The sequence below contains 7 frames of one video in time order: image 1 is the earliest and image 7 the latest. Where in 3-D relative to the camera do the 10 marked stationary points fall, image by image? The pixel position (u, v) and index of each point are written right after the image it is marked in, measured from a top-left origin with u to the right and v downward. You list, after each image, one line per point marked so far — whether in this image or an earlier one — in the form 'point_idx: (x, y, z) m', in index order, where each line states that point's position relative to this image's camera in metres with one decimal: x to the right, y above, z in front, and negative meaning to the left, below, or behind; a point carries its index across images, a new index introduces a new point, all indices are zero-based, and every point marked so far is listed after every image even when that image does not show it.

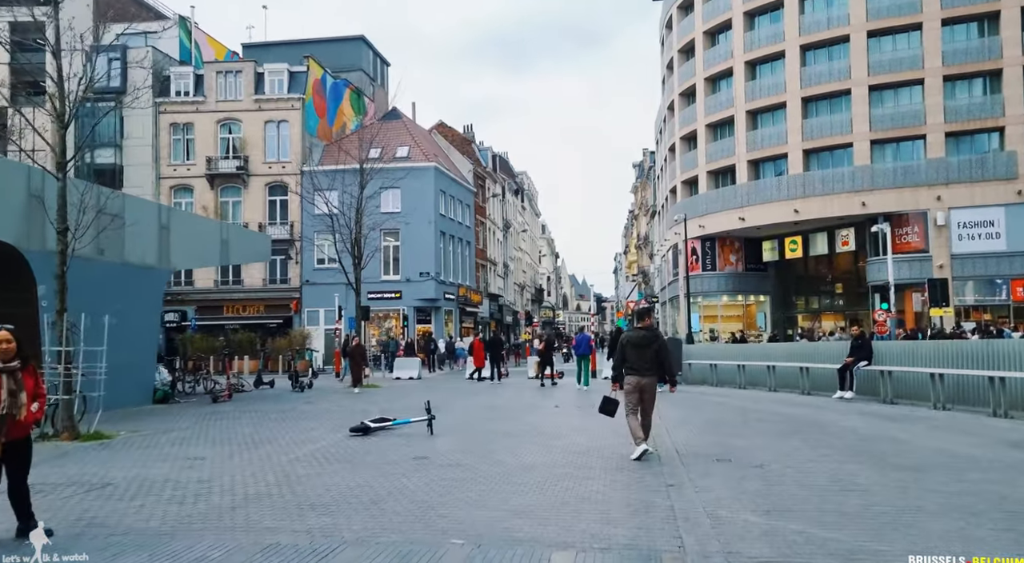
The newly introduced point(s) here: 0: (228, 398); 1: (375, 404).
0: (-5.9, -2.4, +17.9) m
1: (-2.6, -2.3, +16.1) m
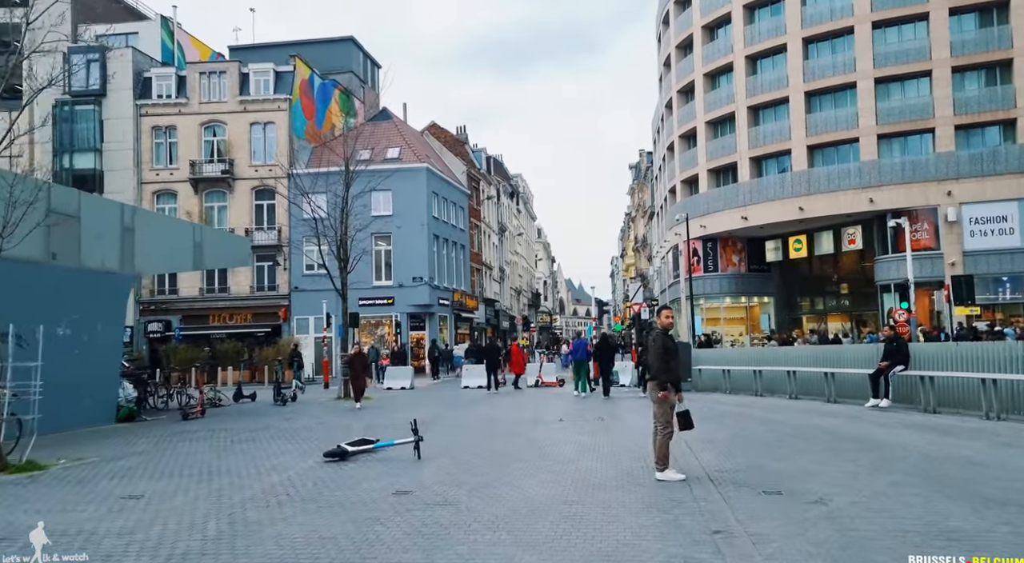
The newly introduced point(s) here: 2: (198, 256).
0: (-6.0, -2.5, +16.4) m
1: (-2.6, -2.4, +14.7) m
2: (-6.6, +0.5, +18.1) m
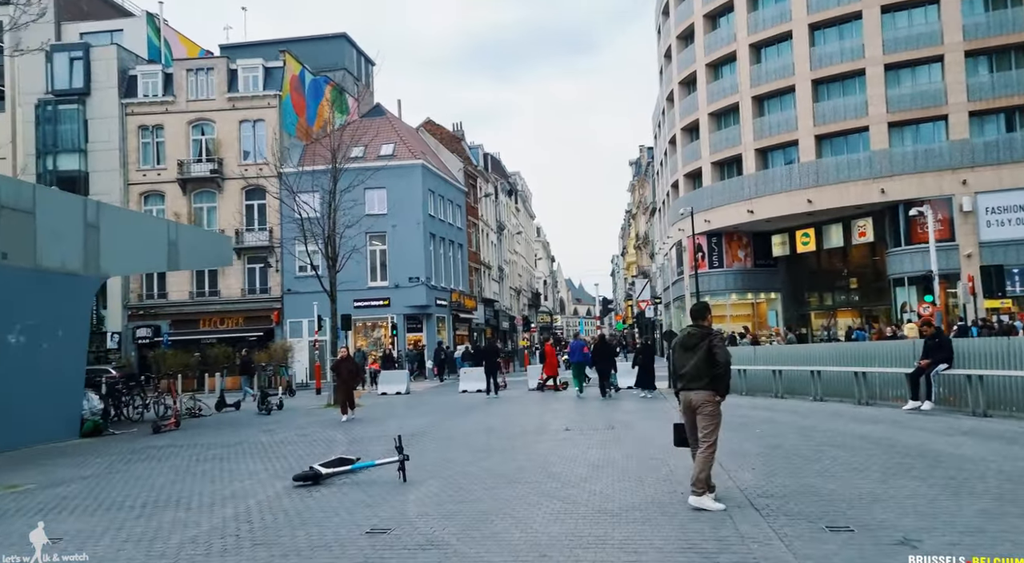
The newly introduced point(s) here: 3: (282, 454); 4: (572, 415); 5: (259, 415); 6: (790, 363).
0: (-6.0, -2.5, +15.1) m
1: (-2.6, -2.4, +13.3) m
2: (-6.7, +0.5, +16.8) m
3: (-3.0, -2.2, +10.9) m
4: (+1.0, -2.3, +15.1) m
5: (-5.5, -2.9, +18.6) m
6: (+5.6, -1.6, +17.0) m
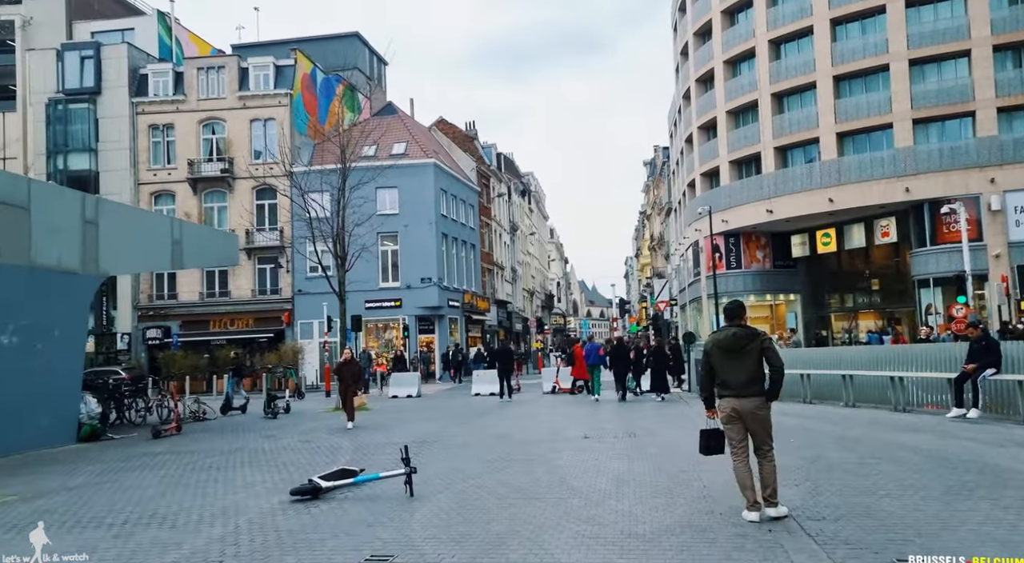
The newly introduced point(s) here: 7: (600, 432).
0: (-5.7, -2.5, +14.4) m
1: (-2.3, -2.3, +12.7) m
2: (-6.4, +0.5, +16.2) m
3: (-2.8, -2.2, +10.2) m
4: (+1.3, -2.3, +14.3) m
5: (-5.2, -2.9, +18.0) m
6: (+5.9, -1.6, +16.2) m
7: (+1.2, -2.1, +11.7) m
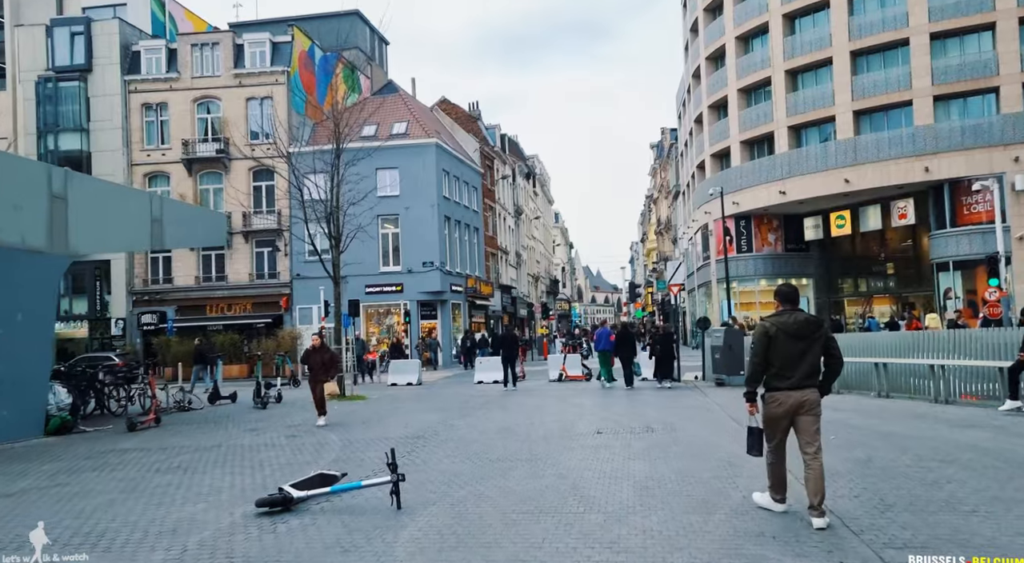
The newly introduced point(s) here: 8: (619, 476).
0: (-5.6, -2.2, +13.4) m
1: (-2.3, -2.1, +11.5) m
2: (-6.3, +0.9, +15.1) m
3: (-2.7, -1.9, +9.1) m
4: (+1.4, -2.0, +13.2) m
5: (-5.1, -2.5, +16.9) m
6: (+5.9, -1.3, +15.1) m
7: (+1.3, -1.8, +10.5) m
8: (+0.9, -1.6, +7.1) m
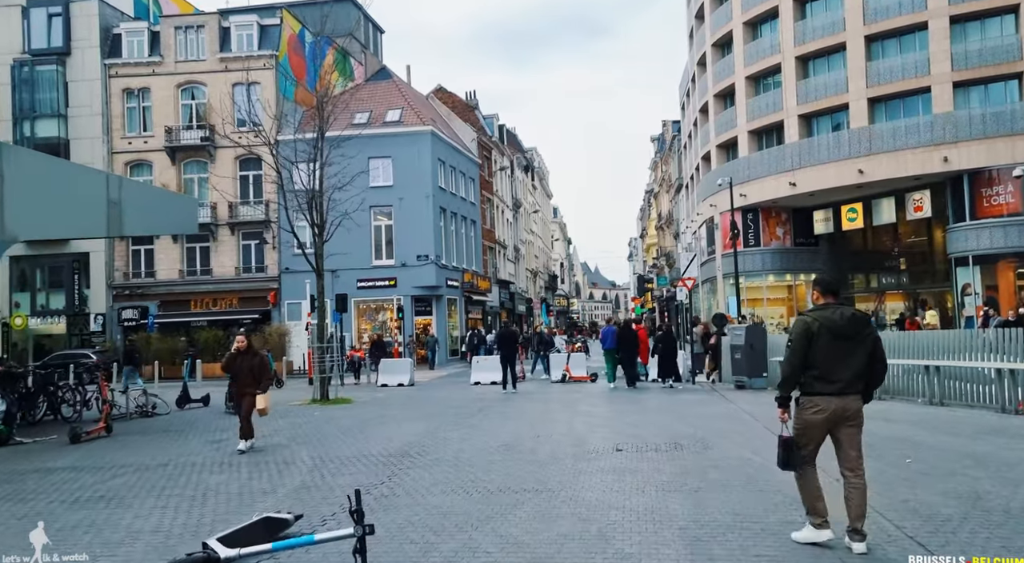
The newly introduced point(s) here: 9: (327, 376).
0: (-5.6, -2.1, +11.7) m
1: (-2.3, -1.9, +9.9) m
2: (-6.3, +1.0, +13.4) m
3: (-2.7, -1.8, +7.4) m
4: (+1.4, -1.9, +11.6) m
5: (-5.1, -2.4, +15.3) m
6: (+5.9, -1.2, +13.4) m
7: (+1.3, -1.7, +8.9) m
8: (+1.0, -1.5, +5.5) m
9: (-4.0, -2.0, +18.3) m
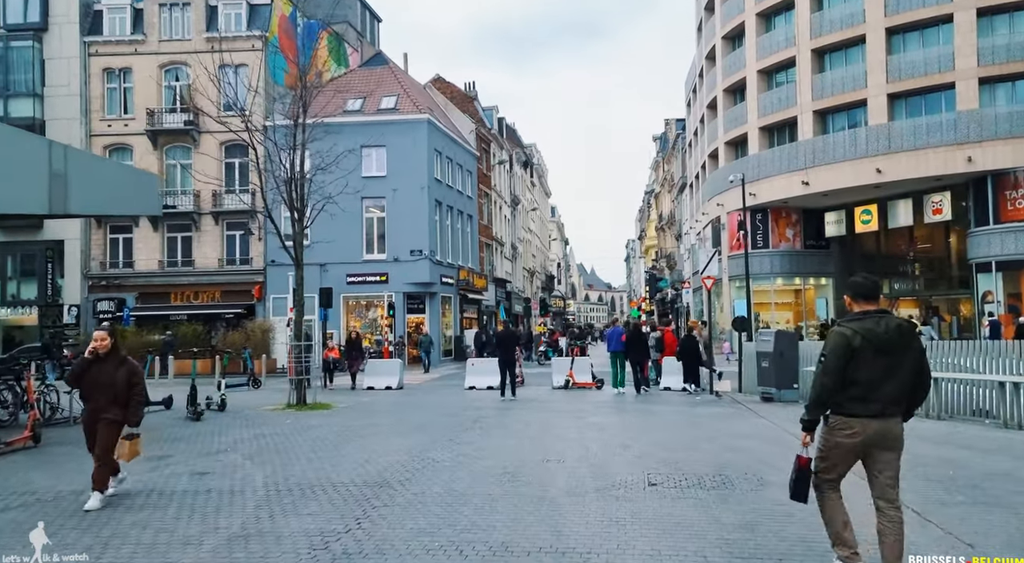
0: (-5.6, -1.9, +9.8) m
1: (-2.2, -1.8, +8.0) m
2: (-6.2, +1.2, +11.5) m
3: (-2.6, -1.7, +5.6) m
4: (+1.4, -1.8, +9.7) m
5: (-5.1, -2.2, +13.4) m
6: (+6.0, -1.2, +11.6) m
7: (+1.3, -1.6, +7.1) m
8: (+1.0, -1.4, +3.7) m
9: (-4.0, -1.8, +16.4) m
